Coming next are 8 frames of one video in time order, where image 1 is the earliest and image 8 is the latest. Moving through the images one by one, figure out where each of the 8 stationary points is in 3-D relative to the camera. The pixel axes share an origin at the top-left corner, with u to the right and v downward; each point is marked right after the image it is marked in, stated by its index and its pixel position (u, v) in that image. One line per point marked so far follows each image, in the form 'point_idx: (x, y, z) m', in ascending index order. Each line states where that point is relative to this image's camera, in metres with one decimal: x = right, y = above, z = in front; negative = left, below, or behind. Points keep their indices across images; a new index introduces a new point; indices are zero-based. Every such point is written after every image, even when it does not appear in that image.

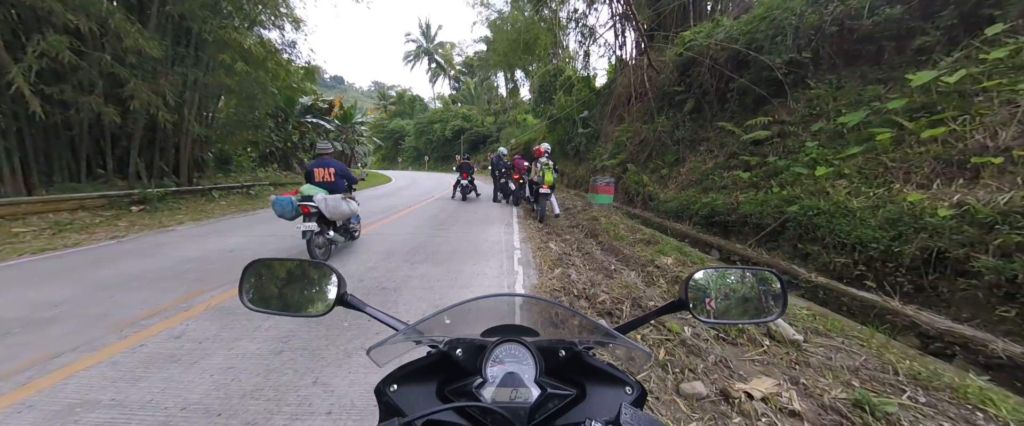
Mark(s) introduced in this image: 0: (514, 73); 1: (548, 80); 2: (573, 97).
0: (0.0, +6.7, +16.4) m
1: (+1.8, +6.6, +15.8) m
2: (+2.7, +5.0, +13.7) m
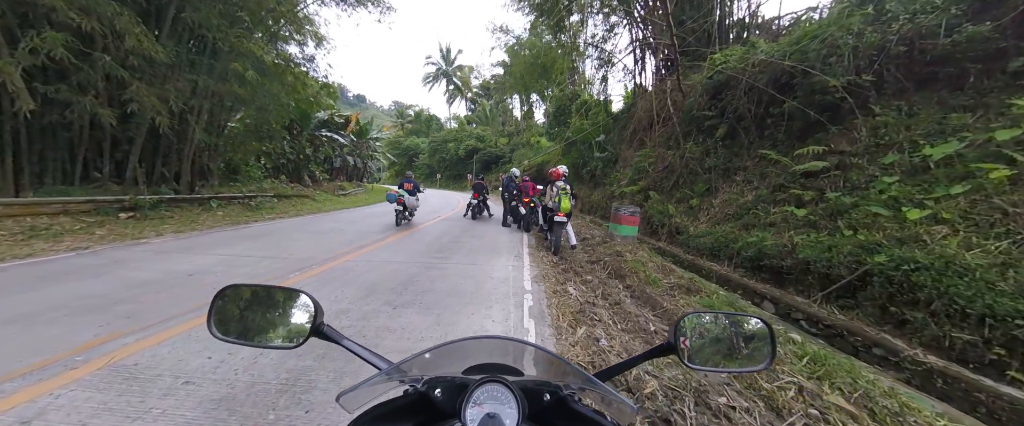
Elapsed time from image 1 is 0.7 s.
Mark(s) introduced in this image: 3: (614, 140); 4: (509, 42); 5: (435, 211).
0: (+0.8, +5.6, +16.4) m
1: (+2.6, +5.4, +15.7) m
2: (+3.3, +3.9, +13.6) m
3: (+3.8, +2.7, +11.6) m
4: (-0.2, +7.6, +15.3) m
5: (-3.6, -0.3, +12.7) m
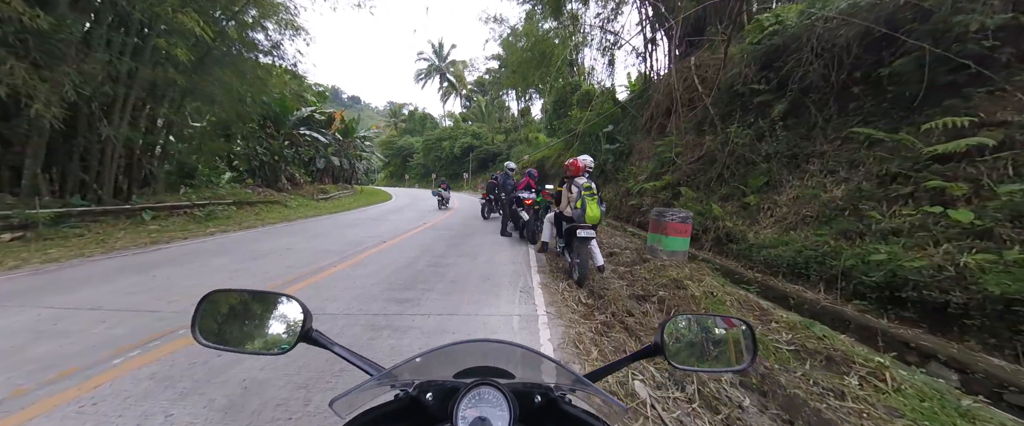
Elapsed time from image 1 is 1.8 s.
0: (+0.7, +5.6, +15.6) m
1: (+2.4, +5.5, +14.9) m
2: (+3.2, +4.0, +12.8) m
3: (+3.7, +2.8, +10.8) m
4: (-0.4, +7.6, +14.5) m
5: (-3.6, -0.4, +11.9) m
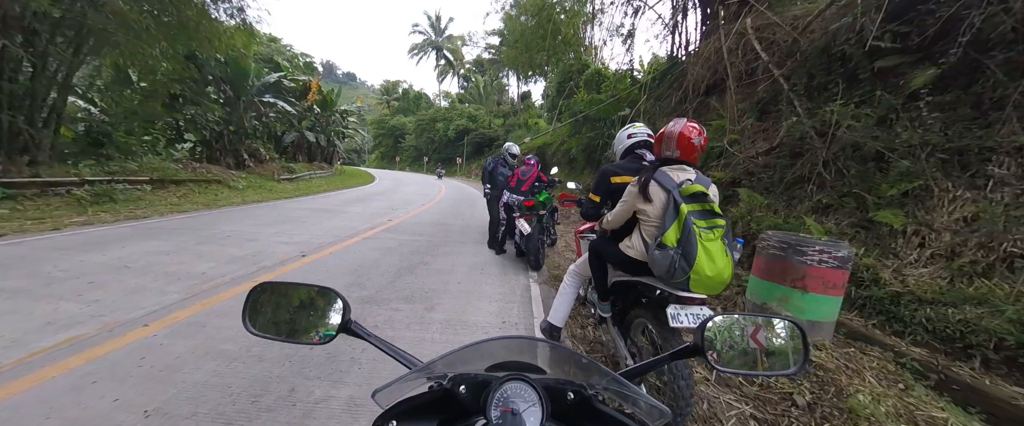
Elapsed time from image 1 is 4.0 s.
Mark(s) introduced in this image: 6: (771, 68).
0: (+0.7, +6.0, +14.5) m
1: (+2.4, +5.8, +13.8) m
2: (+3.2, +4.2, +11.7) m
3: (+3.6, +2.9, +9.8) m
4: (-0.3, +8.1, +13.2) m
5: (-3.8, +0.1, +10.9) m
6: (+4.8, +2.7, +6.3) m
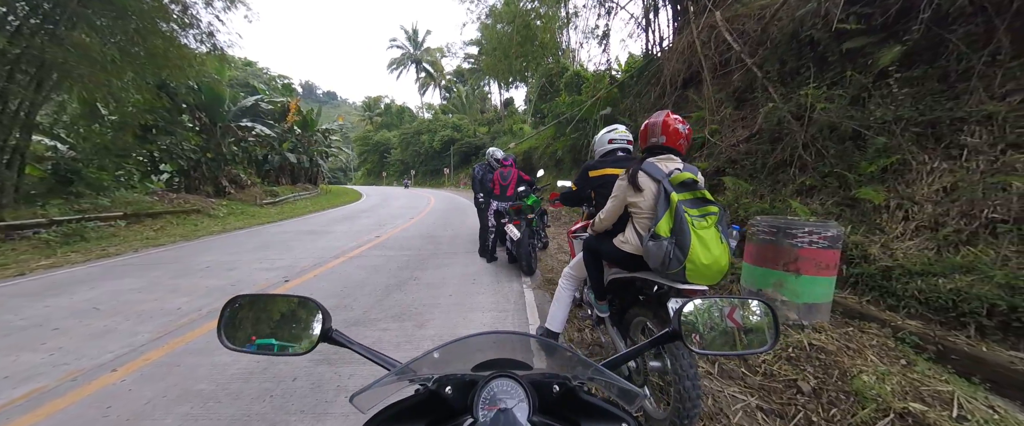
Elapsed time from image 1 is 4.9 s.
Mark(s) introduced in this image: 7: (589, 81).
0: (-0.2, +5.8, +14.6) m
1: (+1.6, +5.7, +13.9) m
2: (+2.5, +4.2, +11.8) m
3: (+3.1, +3.0, +9.9) m
4: (-1.3, +7.7, +13.3) m
5: (-4.1, -0.4, +10.8) m
6: (+4.4, +2.9, +6.4) m
7: (+2.7, +4.6, +11.8) m
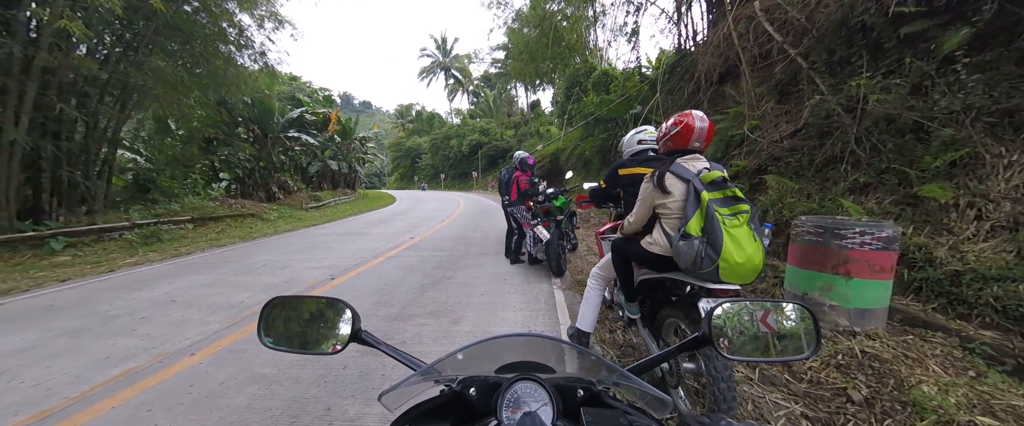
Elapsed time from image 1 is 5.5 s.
0: (+1.0, +5.7, +14.6) m
1: (+2.8, +5.7, +13.8) m
2: (+3.5, +4.2, +11.7) m
3: (+4.0, +2.9, +9.6) m
4: (-0.2, +7.6, +13.5) m
5: (-3.2, -0.5, +11.2) m
6: (+4.9, +2.9, +6.1) m
7: (+3.7, +4.6, +11.6) m
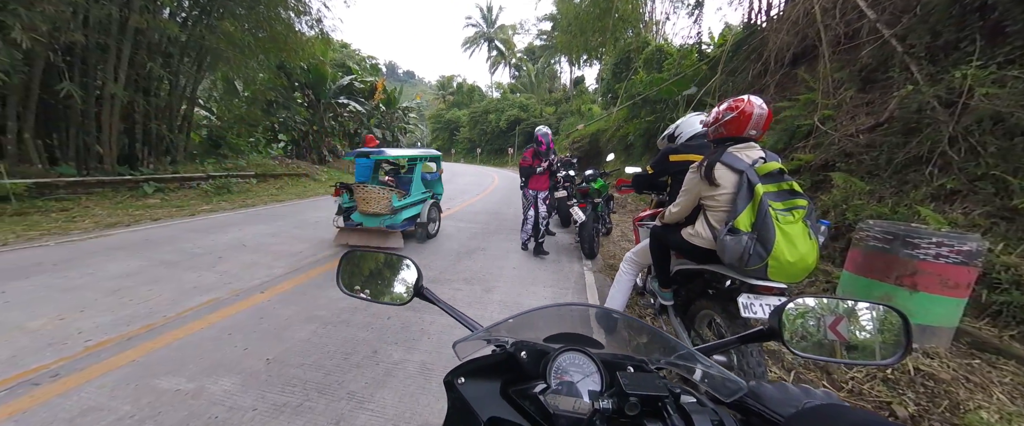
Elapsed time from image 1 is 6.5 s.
0: (+2.9, +6.5, +14.1) m
1: (+4.6, +6.3, +13.1) m
2: (+5.0, +4.6, +11.0) m
3: (+5.1, +3.2, +9.1) m
4: (+1.8, +8.5, +13.0) m
5: (-2.0, +0.5, +11.5) m
6: (+5.7, +2.9, +5.4) m
7: (+5.2, +5.0, +10.9) m
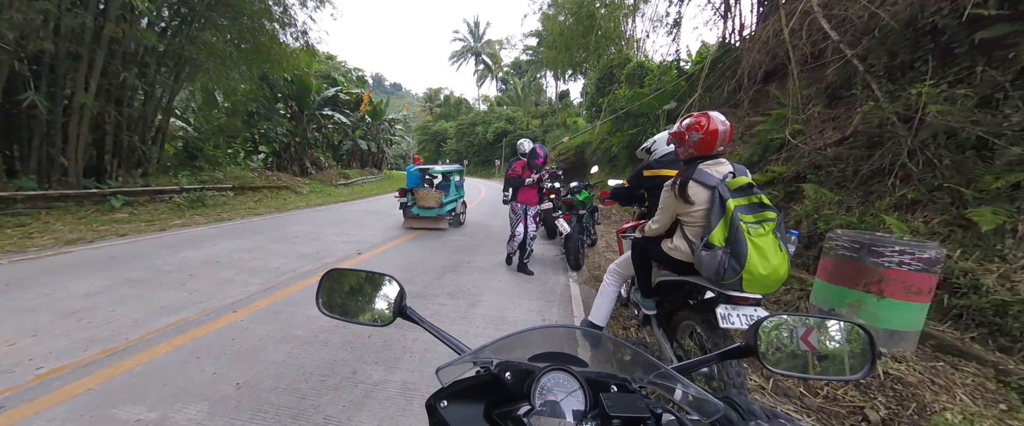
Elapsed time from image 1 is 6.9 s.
0: (+2.3, +6.0, +14.4) m
1: (+4.0, +5.8, +13.5) m
2: (+4.5, +4.2, +11.3) m
3: (+4.7, +2.9, +9.3) m
4: (+1.2, +8.0, +13.3) m
5: (-2.5, +0.1, +11.4) m
6: (+5.5, +2.8, +5.7) m
7: (+4.7, +4.6, +11.3) m
